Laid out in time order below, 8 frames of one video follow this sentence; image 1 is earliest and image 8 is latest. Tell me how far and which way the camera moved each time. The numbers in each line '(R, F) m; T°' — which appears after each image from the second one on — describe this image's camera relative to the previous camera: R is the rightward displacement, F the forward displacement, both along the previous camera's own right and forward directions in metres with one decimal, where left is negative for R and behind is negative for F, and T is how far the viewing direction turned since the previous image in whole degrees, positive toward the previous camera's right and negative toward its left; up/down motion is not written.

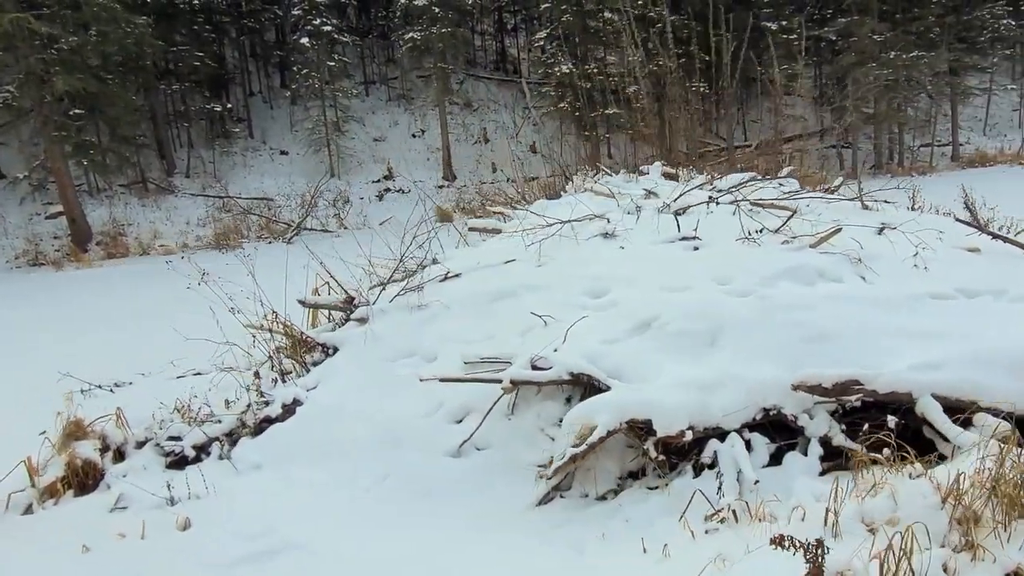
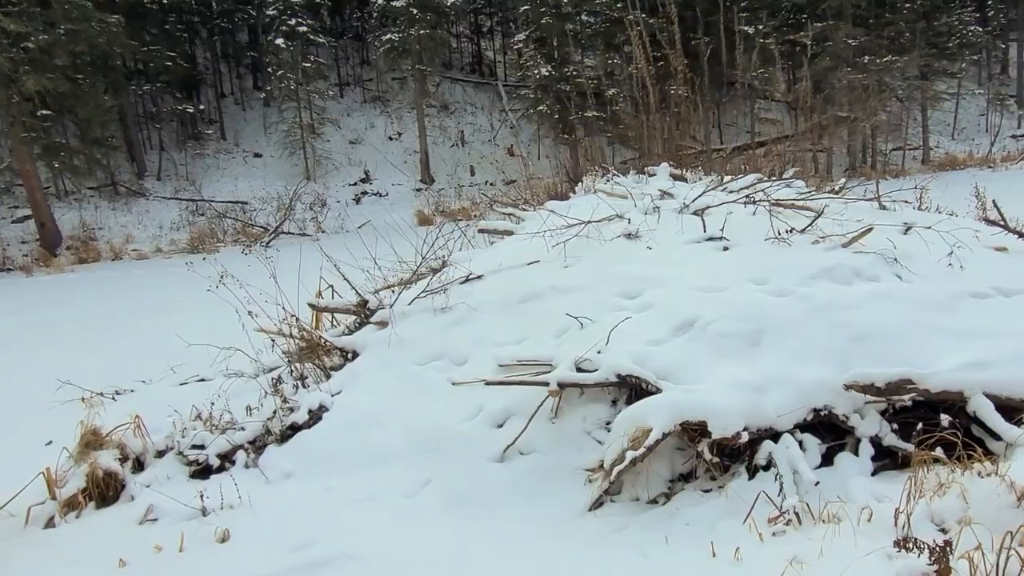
(-0.2, +0.1) m; +2°
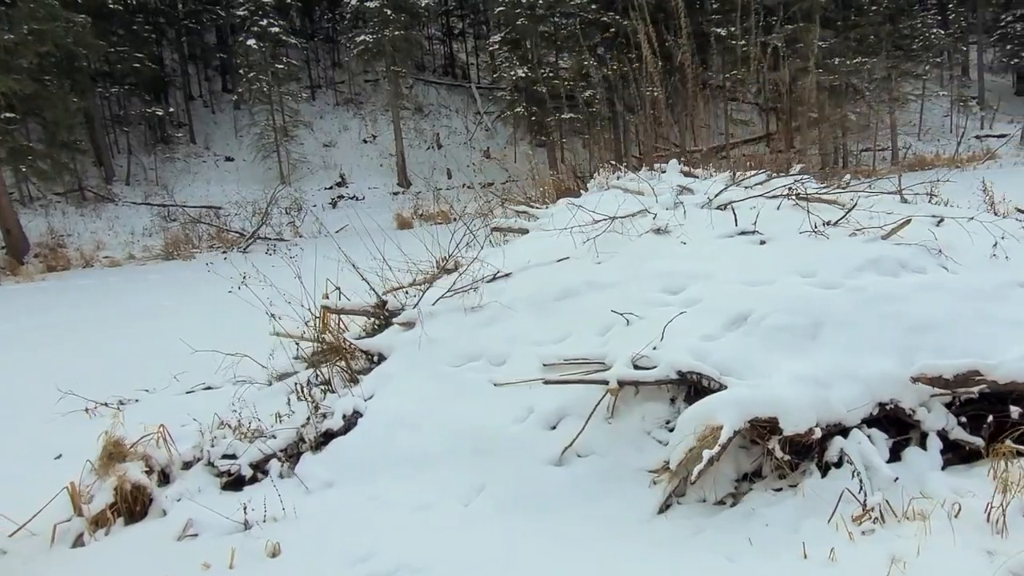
(-0.3, +0.1) m; +2°
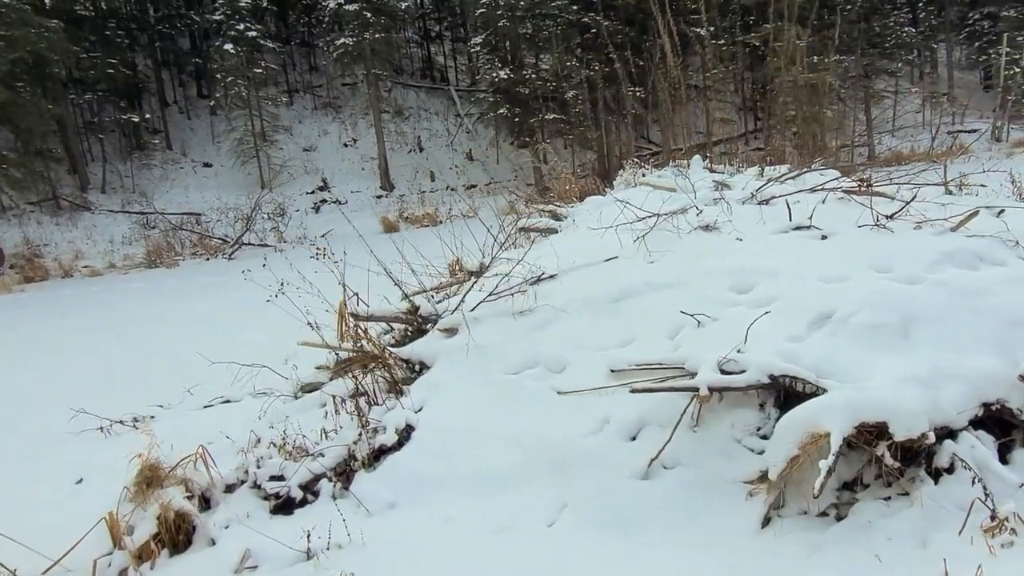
(-0.3, +0.2) m; +2°
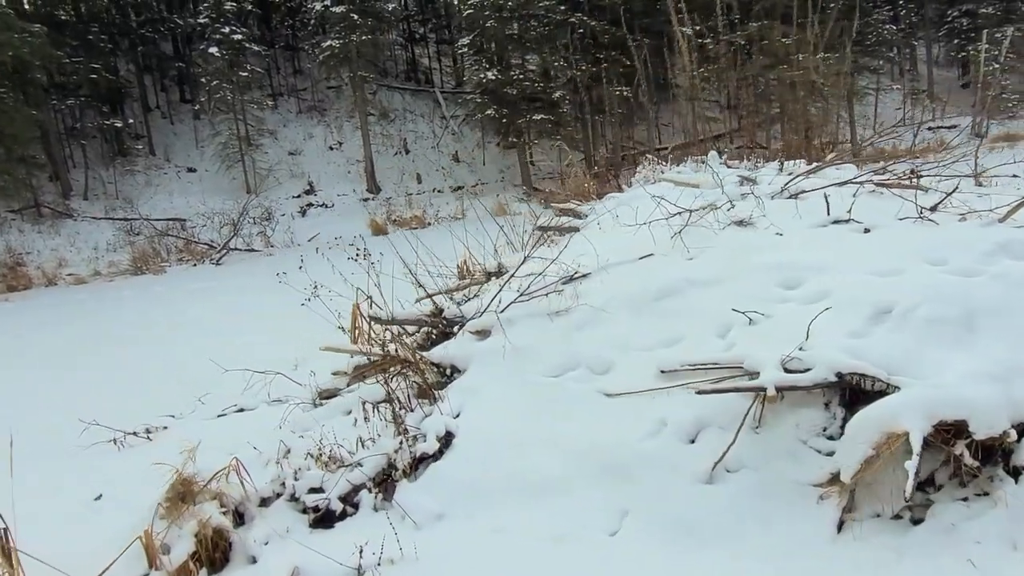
(-0.2, +0.1) m; +1°
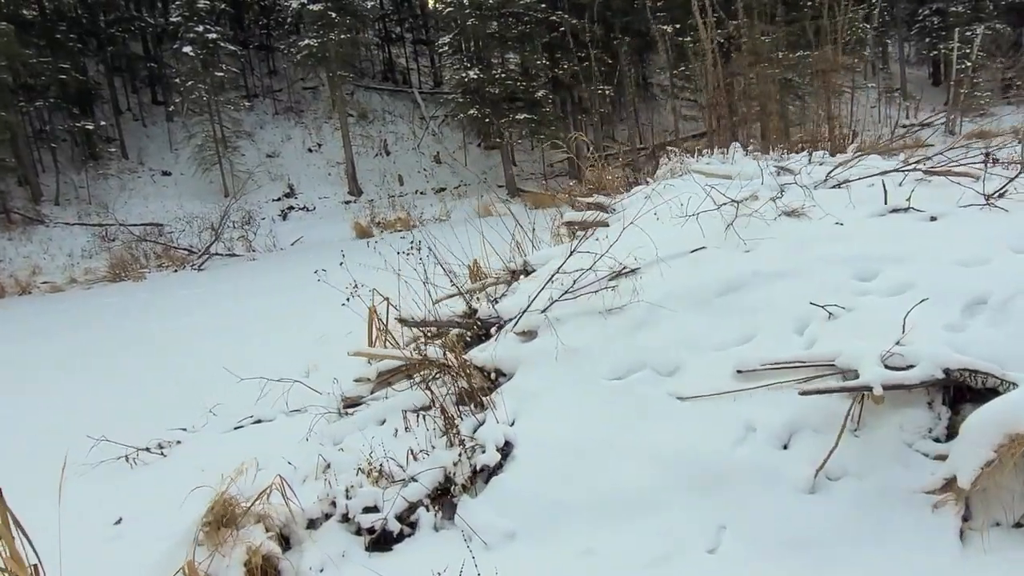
(-0.3, +0.2) m; +2°
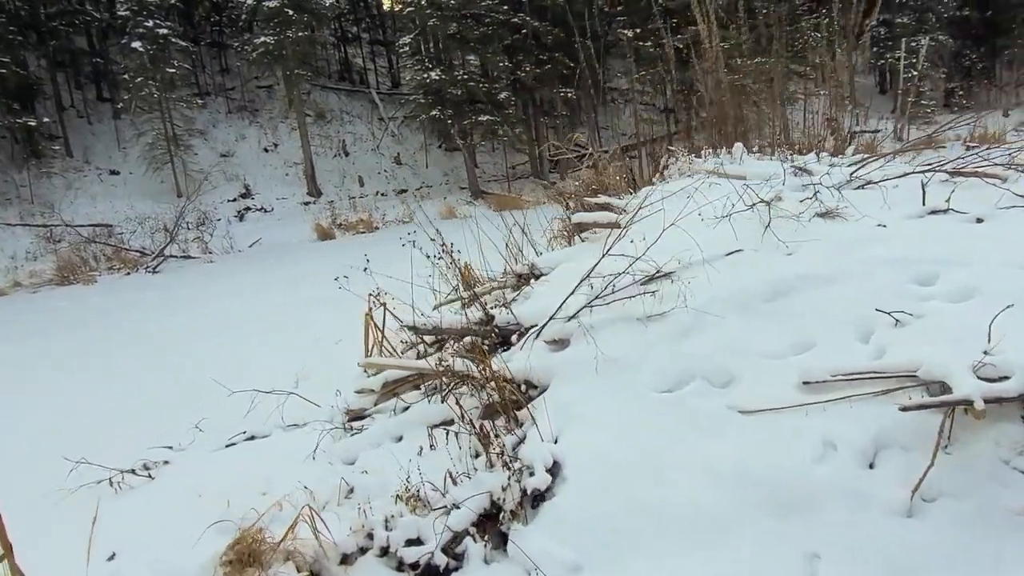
(-0.3, +0.2) m; +4°
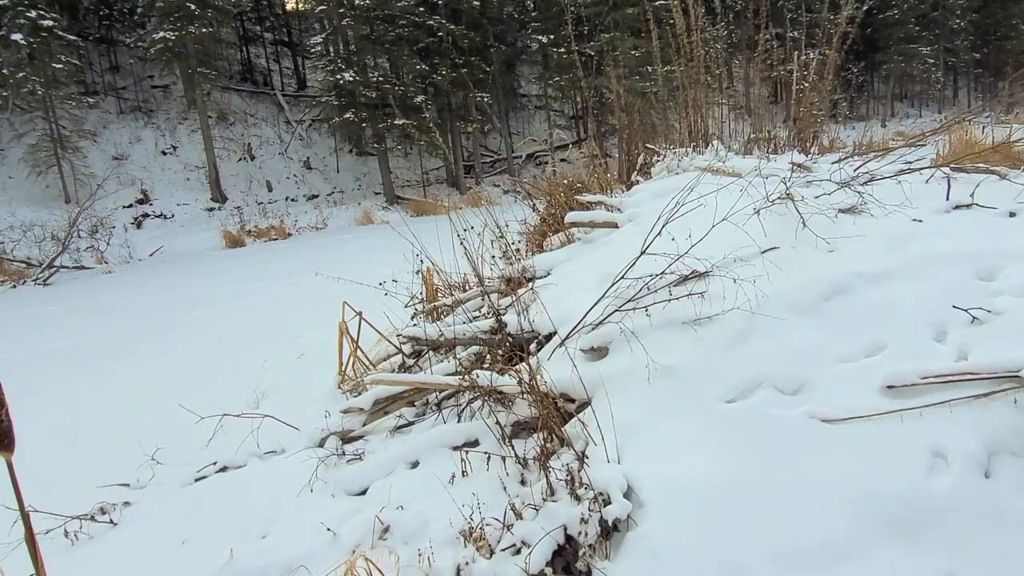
(-0.4, +0.3) m; +7°
